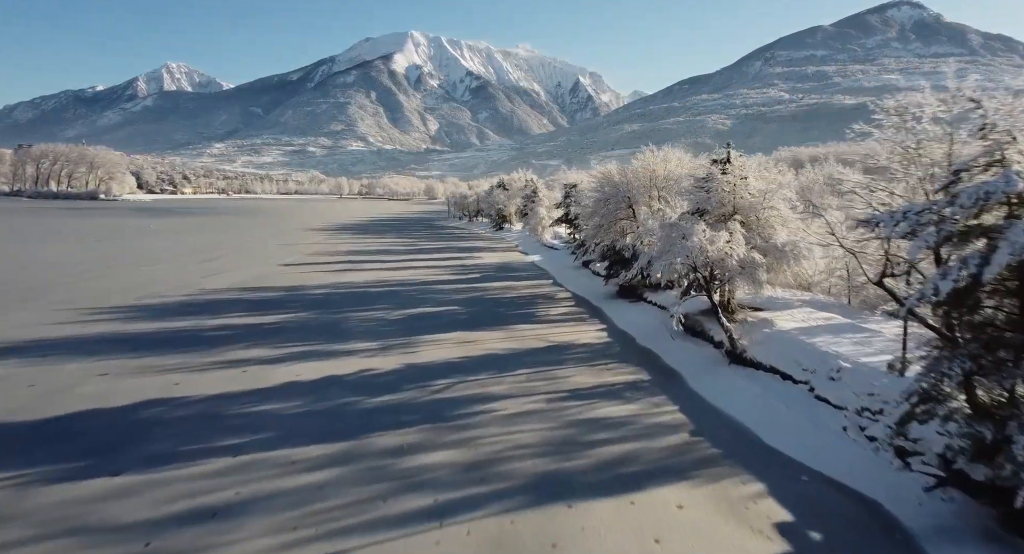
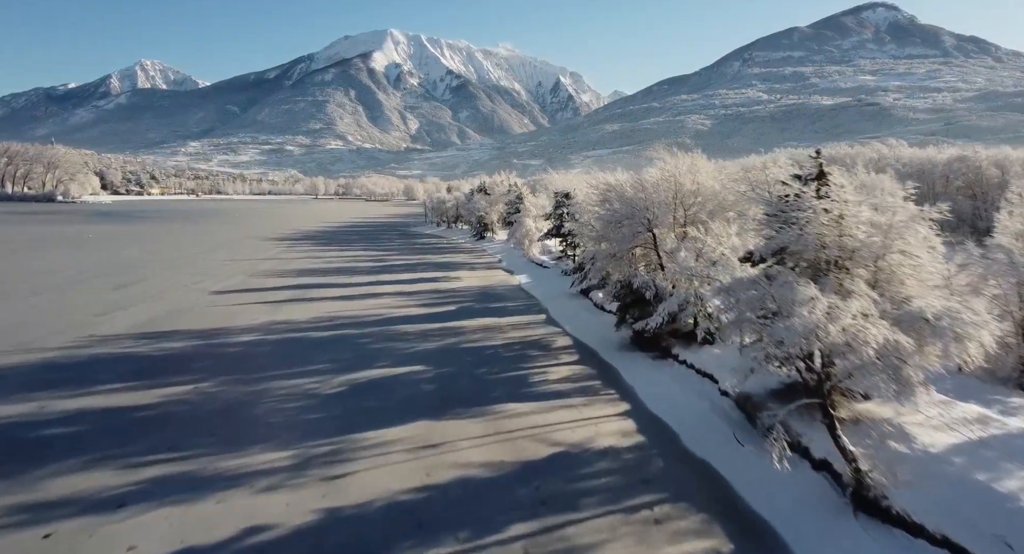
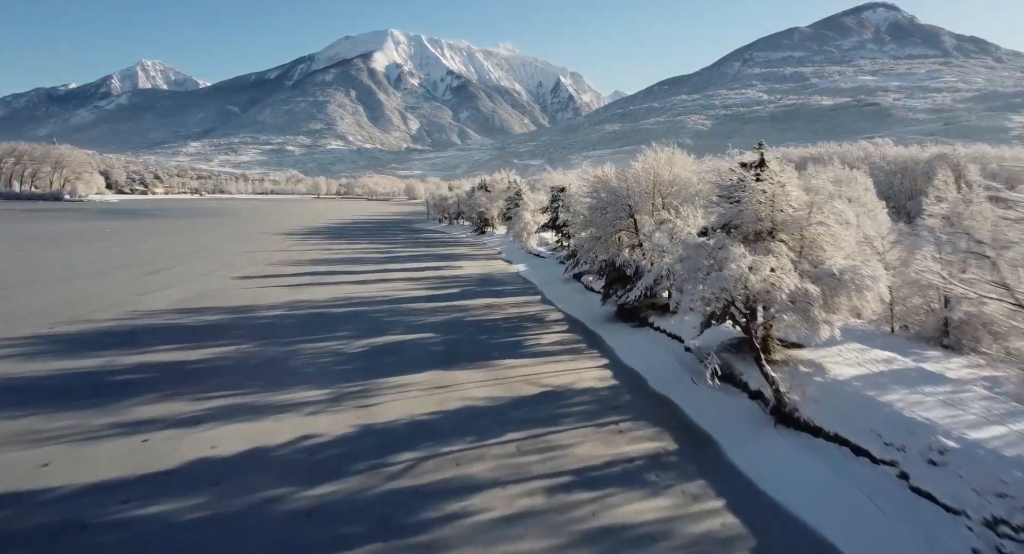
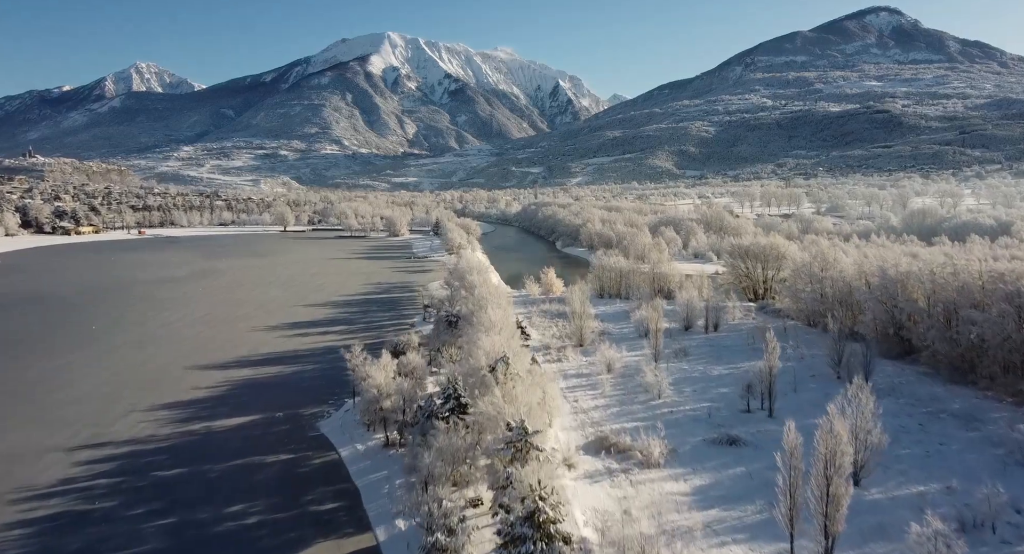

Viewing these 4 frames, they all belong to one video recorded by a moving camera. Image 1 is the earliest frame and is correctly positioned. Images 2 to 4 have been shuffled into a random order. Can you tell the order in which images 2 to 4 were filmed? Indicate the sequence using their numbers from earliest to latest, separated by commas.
3, 2, 4
